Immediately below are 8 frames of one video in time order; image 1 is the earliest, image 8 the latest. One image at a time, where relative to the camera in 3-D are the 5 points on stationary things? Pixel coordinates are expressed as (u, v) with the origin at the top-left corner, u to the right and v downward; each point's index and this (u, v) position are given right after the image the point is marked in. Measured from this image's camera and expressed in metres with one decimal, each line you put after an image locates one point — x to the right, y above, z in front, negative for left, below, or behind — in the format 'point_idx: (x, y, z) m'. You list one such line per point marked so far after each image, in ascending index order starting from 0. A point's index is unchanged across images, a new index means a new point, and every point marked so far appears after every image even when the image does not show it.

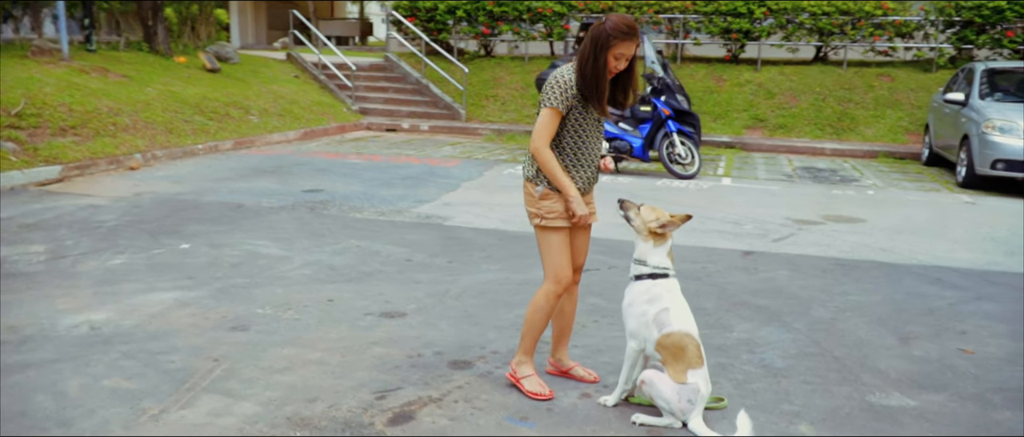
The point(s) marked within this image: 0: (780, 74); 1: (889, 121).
0: (+4.9, +2.6, +15.5) m
1: (+6.2, +1.6, +13.9) m
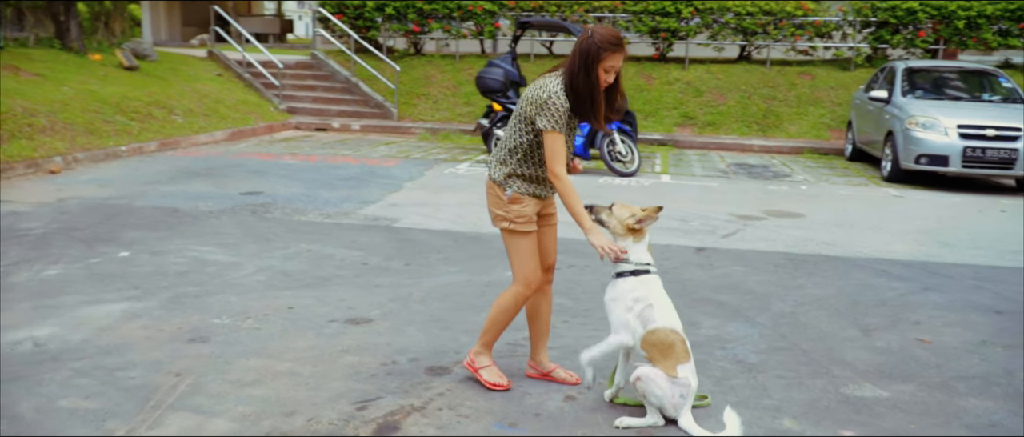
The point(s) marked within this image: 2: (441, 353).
0: (+3.7, +2.7, +15.8) m
1: (+5.1, +1.7, +14.4) m
2: (-0.4, -0.7, +4.4) m
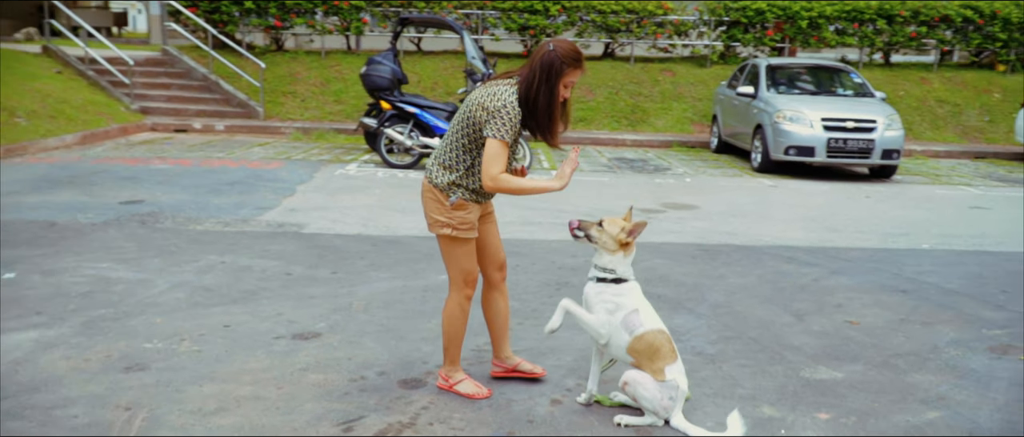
0: (+1.2, +2.9, +16.2) m
1: (+2.9, +1.9, +15.0) m
2: (-0.5, -0.7, +4.3) m
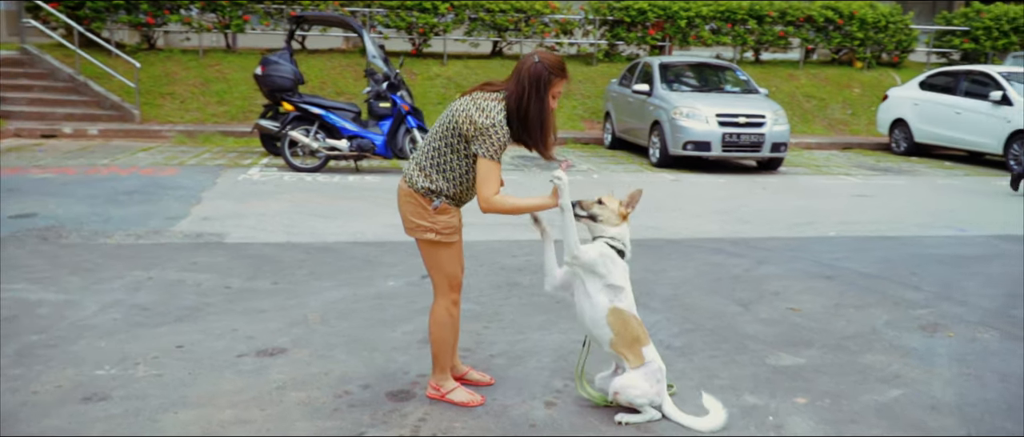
0: (-0.9, +2.9, +16.1) m
1: (+1.0, +2.0, +15.3) m
2: (-0.6, -0.8, +4.2) m
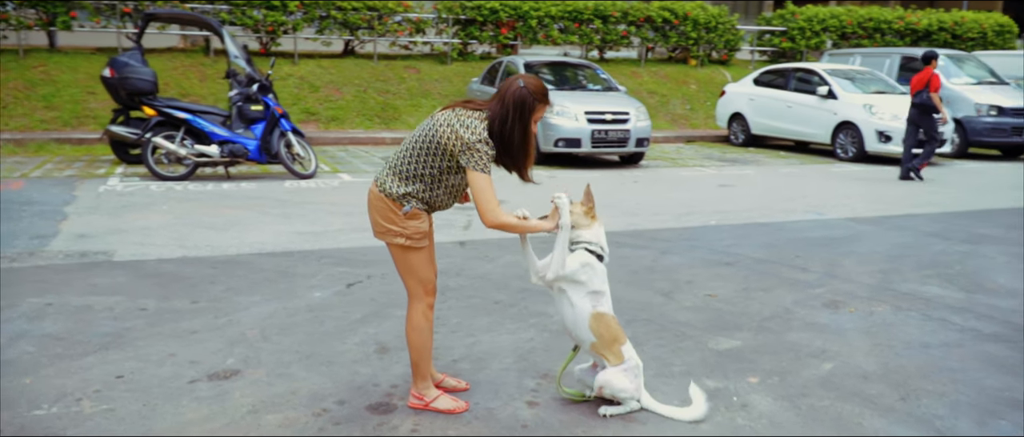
0: (-3.6, +2.8, +15.7) m
1: (-1.6, +2.0, +15.2) m
2: (-0.7, -0.8, +4.1) m
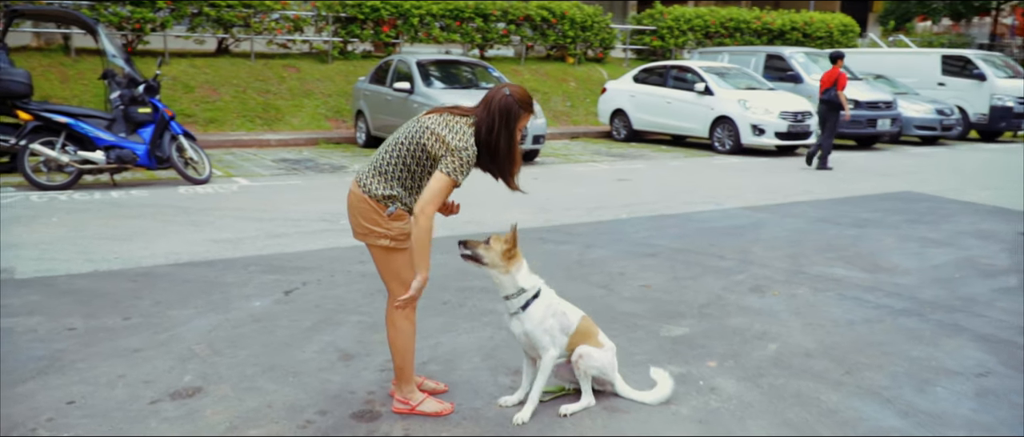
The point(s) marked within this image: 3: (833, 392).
0: (-5.7, +2.7, +14.9) m
1: (-3.6, +1.9, +14.8) m
2: (-0.8, -0.8, +3.9) m
3: (+1.6, -0.9, +4.3) m
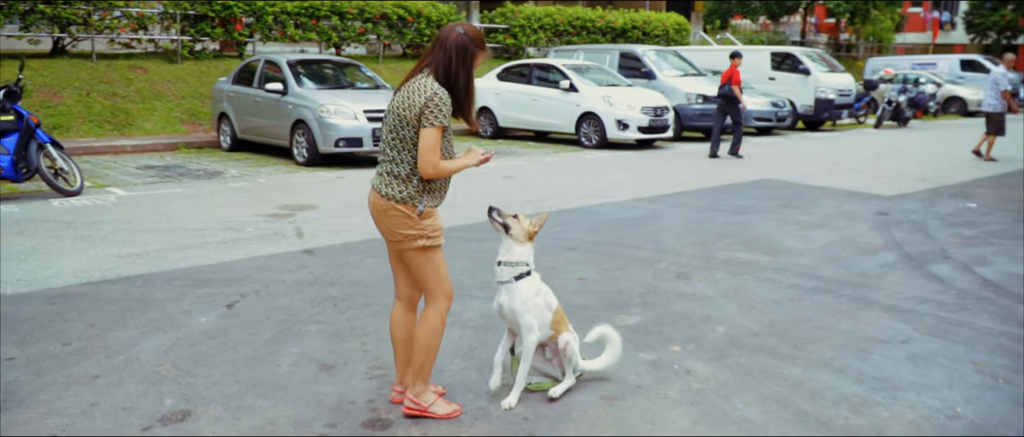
0: (-7.9, +2.4, +13.6) m
1: (-5.8, +1.8, +14.0) m
2: (-0.8, -0.9, +3.9) m
3: (+1.5, -0.8, +4.7) m
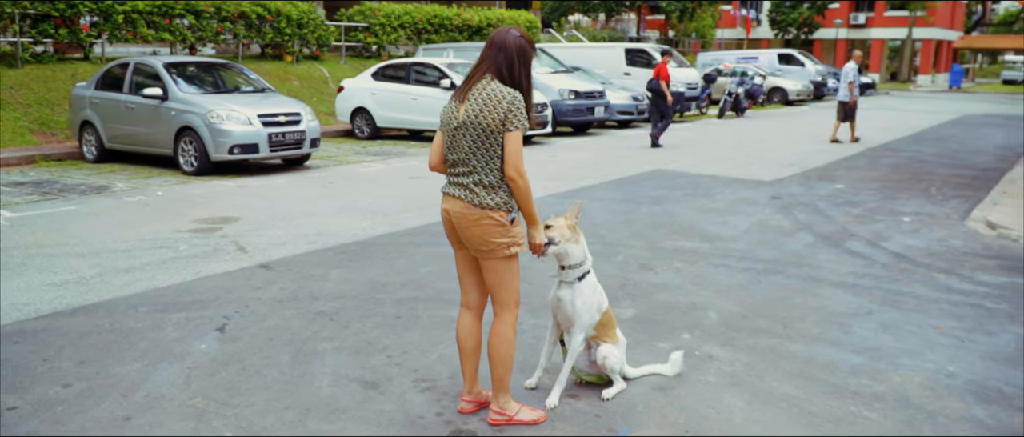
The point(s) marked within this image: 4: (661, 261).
0: (-9.6, +2.0, +11.9) m
1: (-7.5, +1.4, +12.6) m
2: (-0.4, -0.9, +3.8) m
3: (+1.7, -0.7, +5.1) m
4: (+1.2, -0.3, +6.9) m
